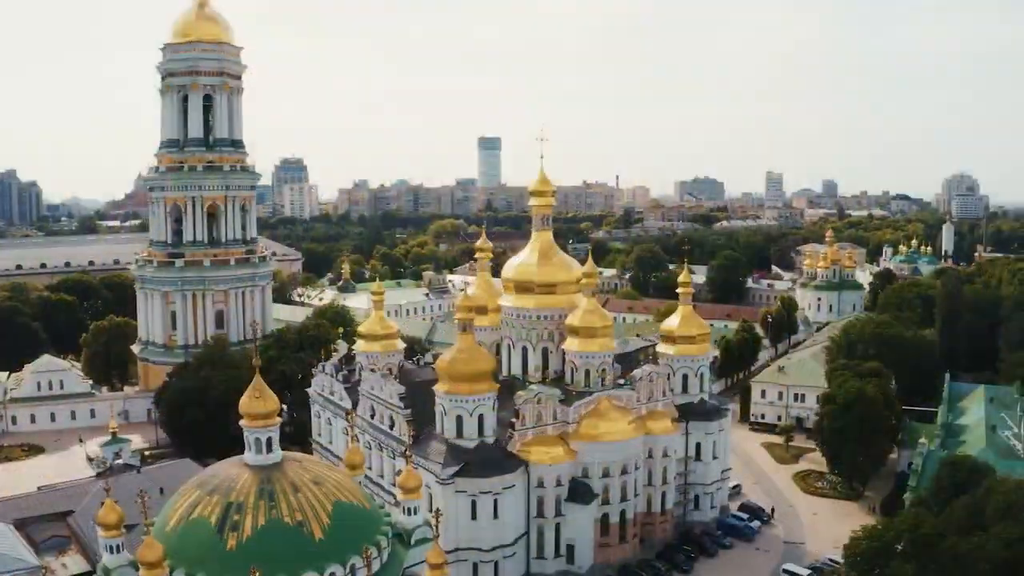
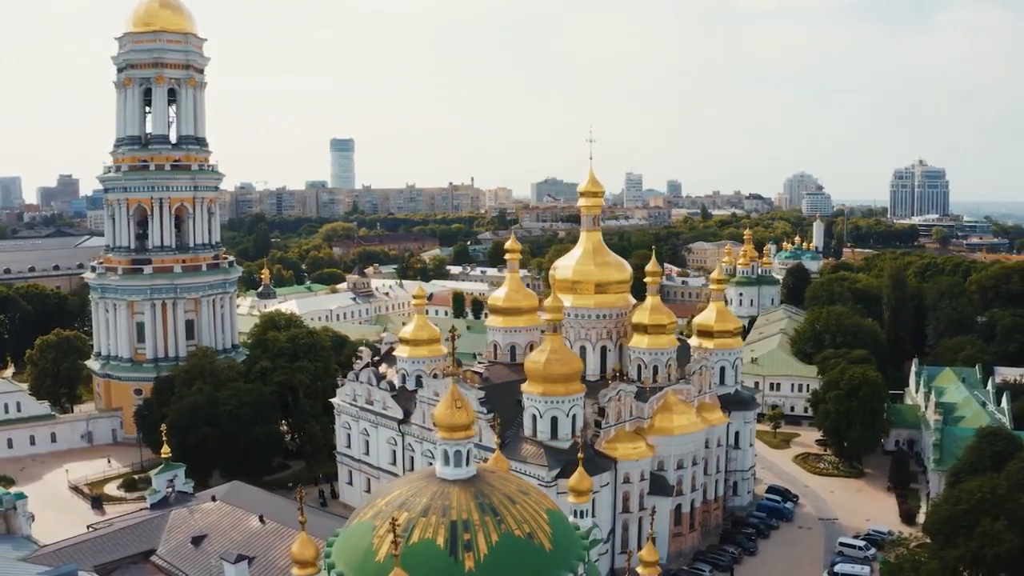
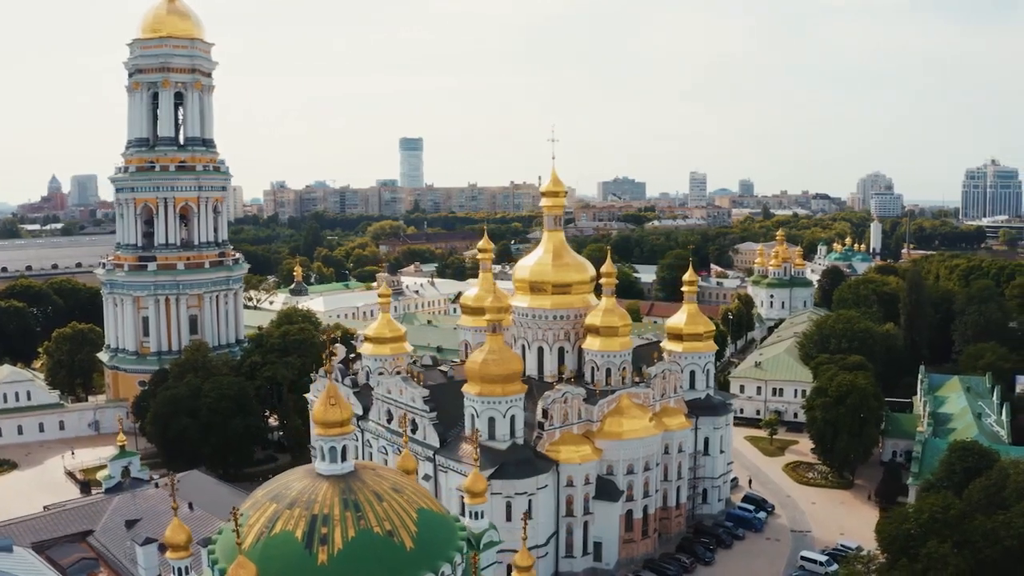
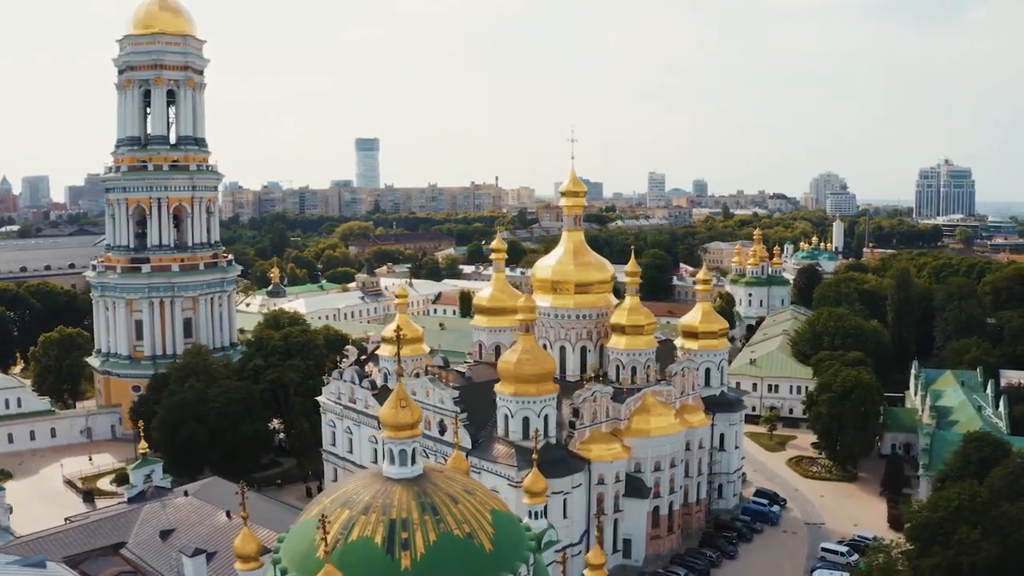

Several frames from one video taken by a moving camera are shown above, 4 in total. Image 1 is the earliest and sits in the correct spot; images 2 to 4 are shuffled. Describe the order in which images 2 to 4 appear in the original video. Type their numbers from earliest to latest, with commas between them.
3, 4, 2
